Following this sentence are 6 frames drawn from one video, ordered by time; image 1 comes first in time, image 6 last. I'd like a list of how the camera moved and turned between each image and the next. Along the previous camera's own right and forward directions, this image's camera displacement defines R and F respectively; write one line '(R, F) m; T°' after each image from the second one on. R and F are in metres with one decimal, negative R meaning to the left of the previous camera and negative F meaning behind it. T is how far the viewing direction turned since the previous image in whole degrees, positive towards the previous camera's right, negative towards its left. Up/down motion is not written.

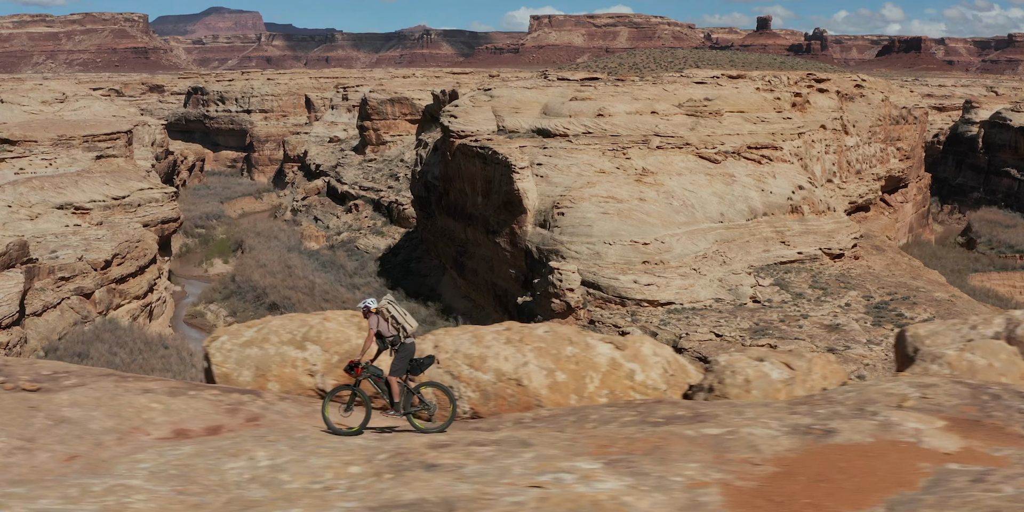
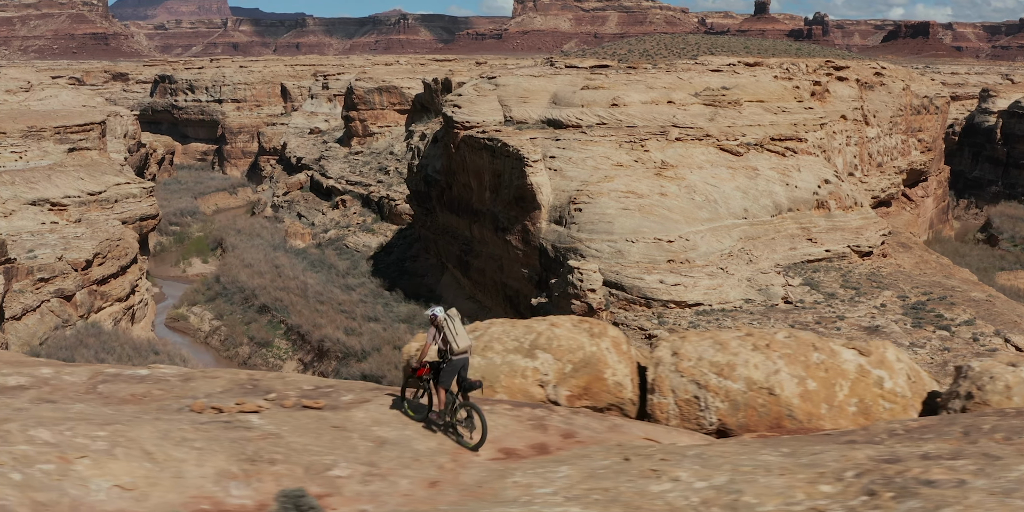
(-2.7, +0.4) m; +5°
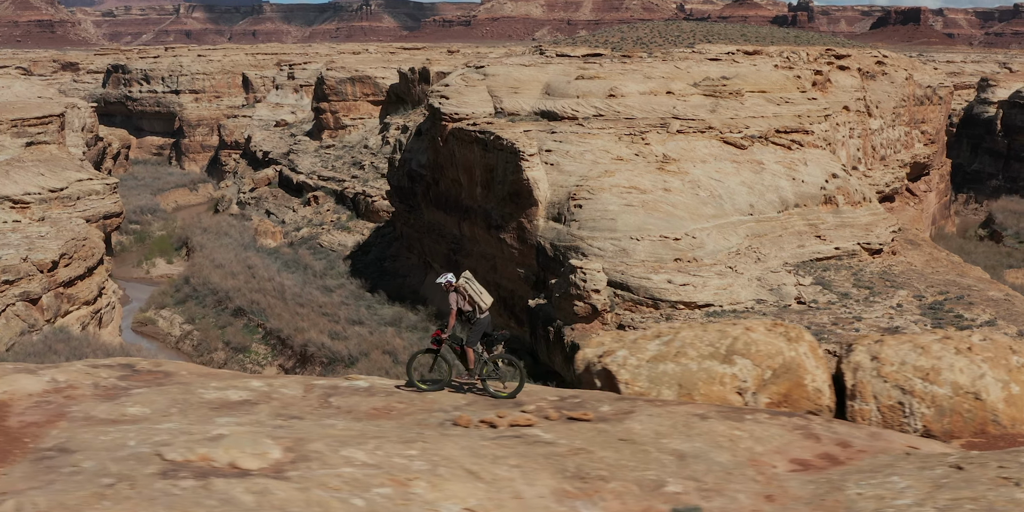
(-2.3, +0.3) m; +5°
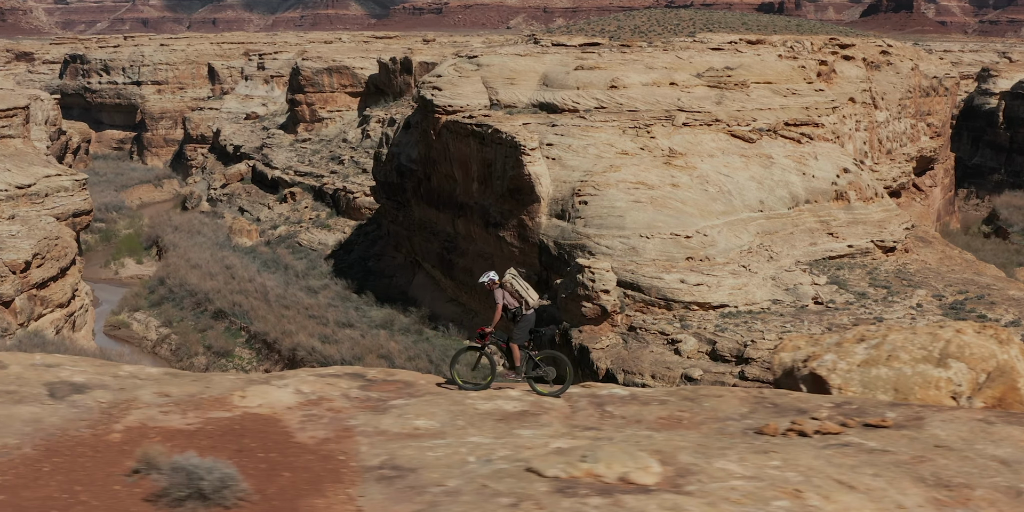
(-2.4, +0.3) m; +5°
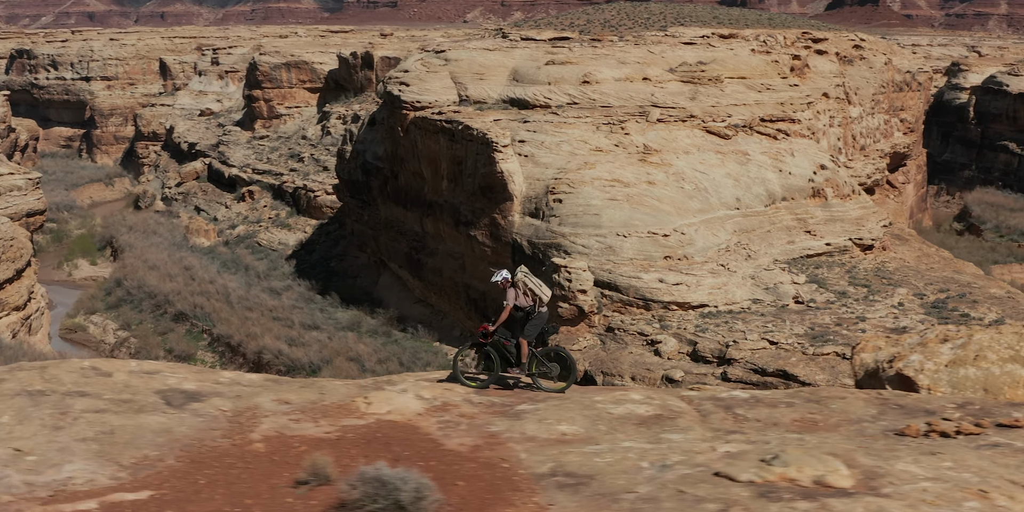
(-1.2, +0.2) m; +4°
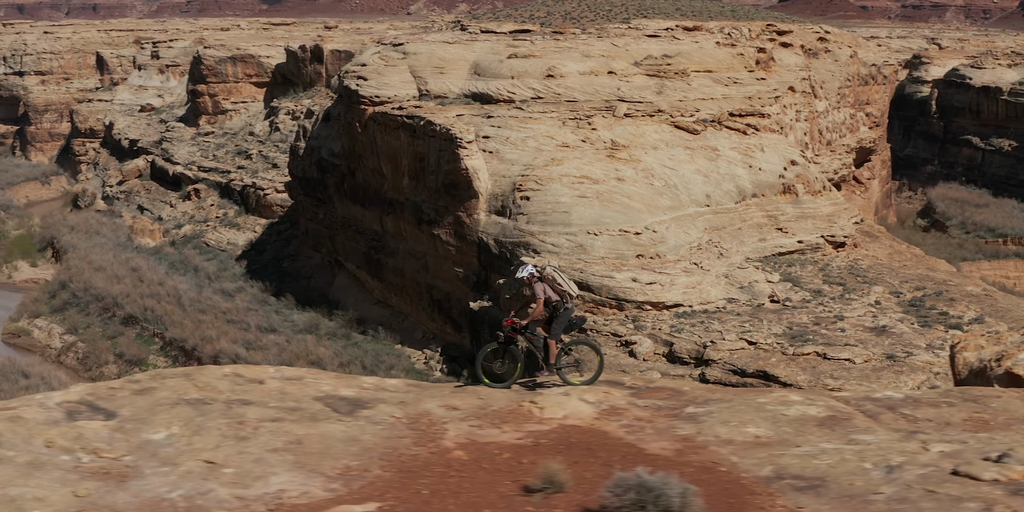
(-1.5, +0.3) m; +5°
